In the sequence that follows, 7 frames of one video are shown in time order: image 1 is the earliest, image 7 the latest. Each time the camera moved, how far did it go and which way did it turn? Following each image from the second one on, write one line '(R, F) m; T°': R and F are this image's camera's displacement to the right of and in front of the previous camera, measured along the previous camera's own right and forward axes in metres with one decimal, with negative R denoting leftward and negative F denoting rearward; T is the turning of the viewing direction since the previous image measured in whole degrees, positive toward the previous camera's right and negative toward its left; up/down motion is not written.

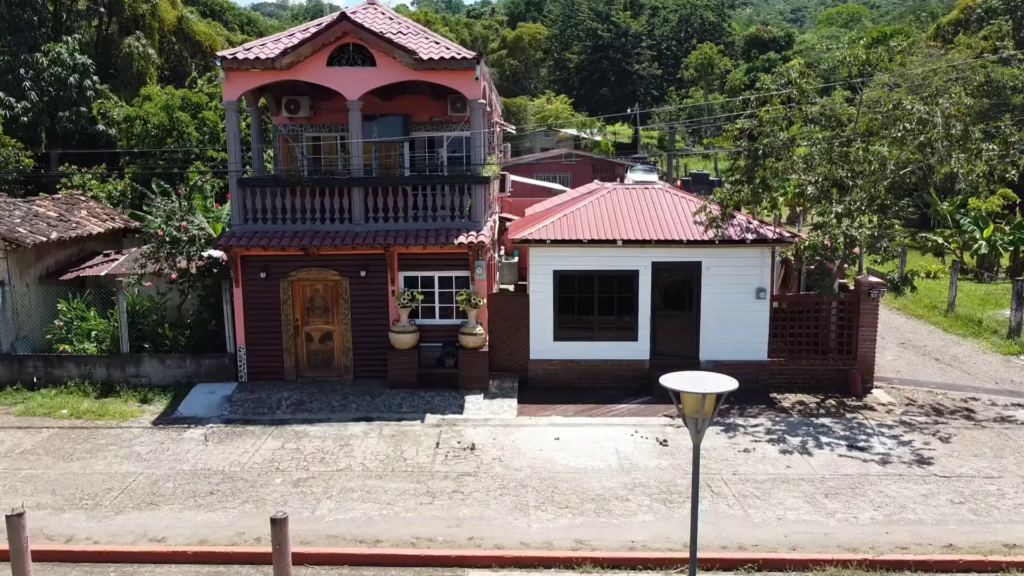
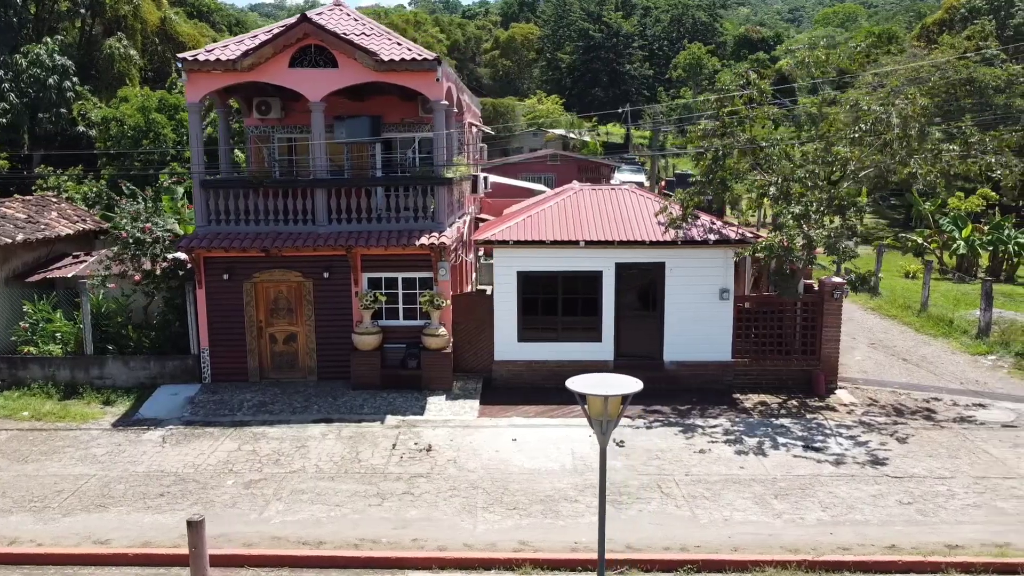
(+0.6, 0.0) m; 0°
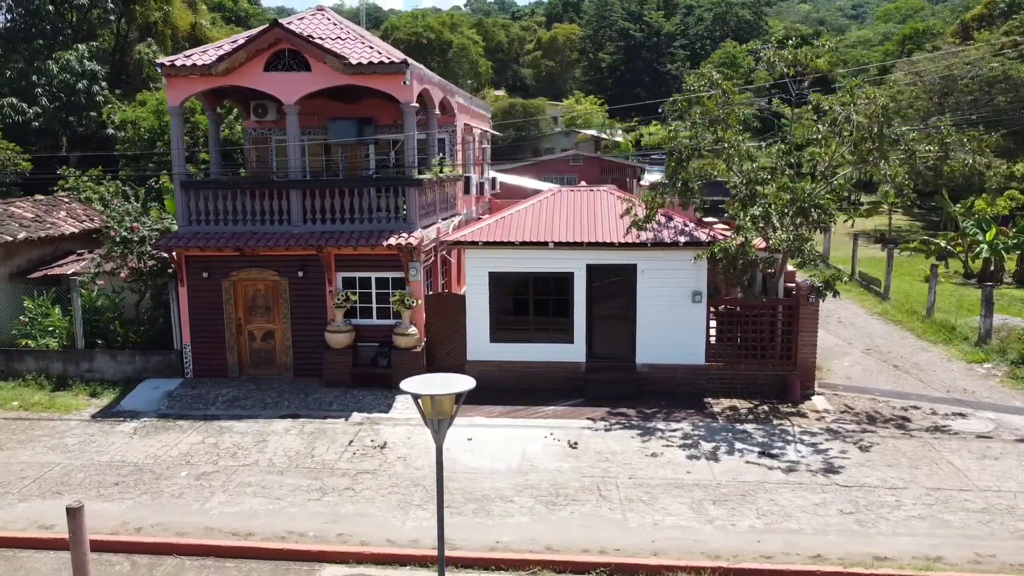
(+1.4, 0.0) m; -4°
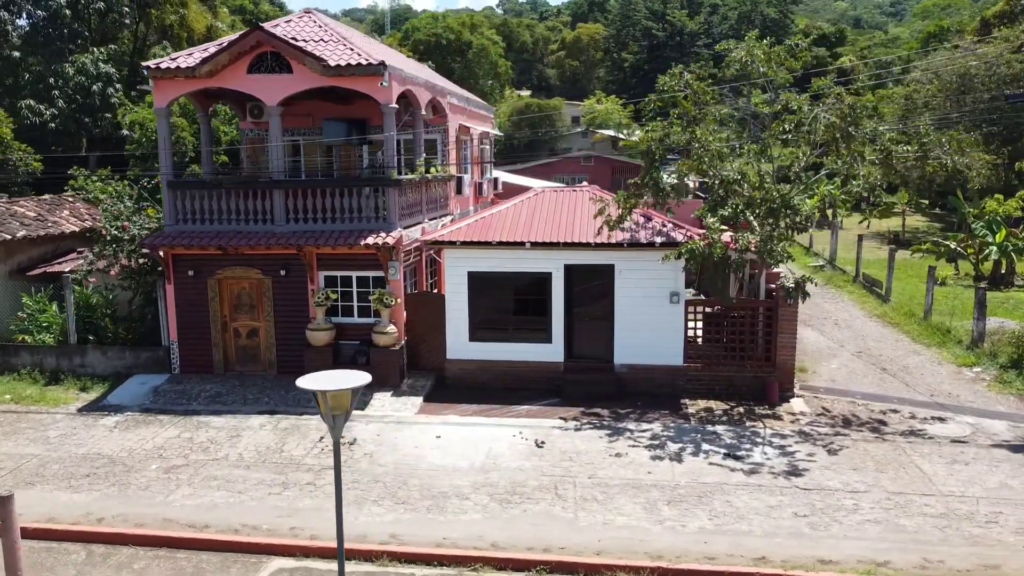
(+0.9, -0.1) m; -2°
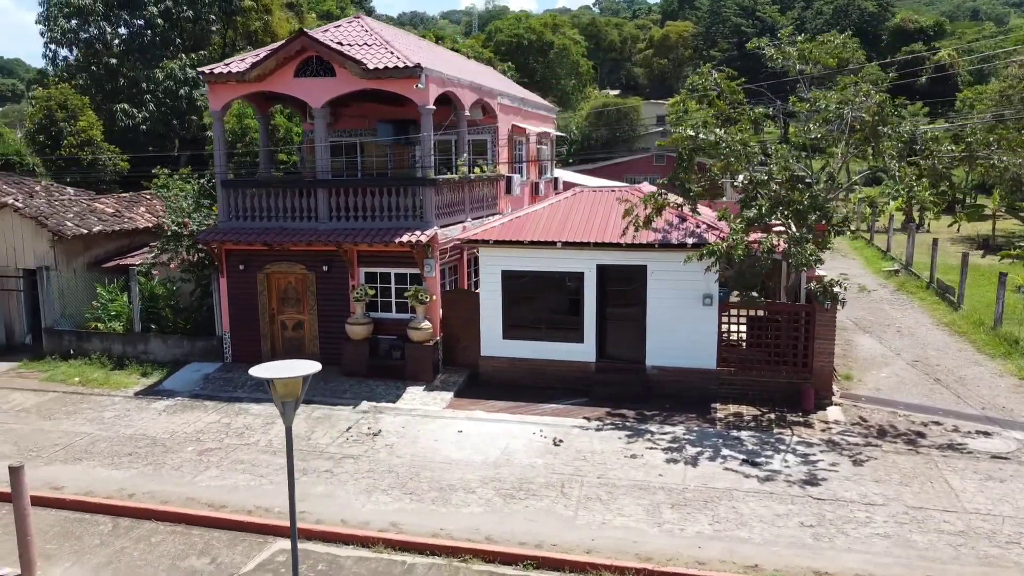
(+1.0, -0.1) m; -7°
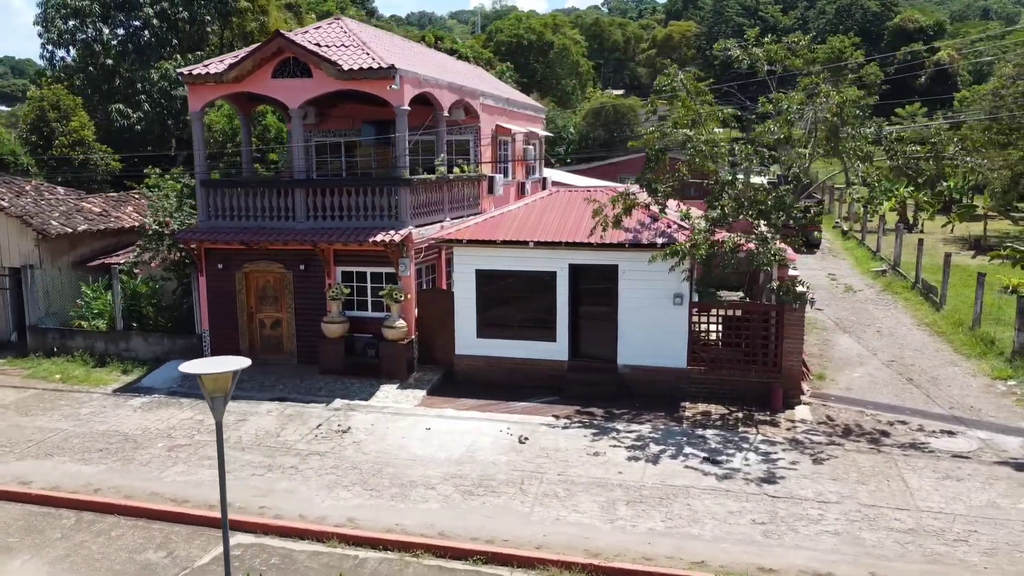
(+0.6, -0.1) m; -1°
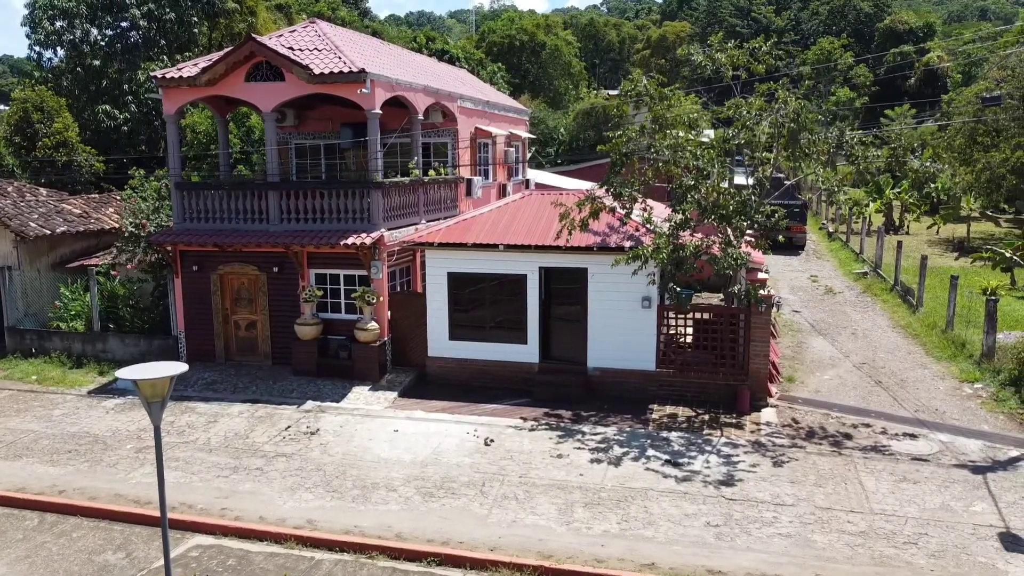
(+0.5, -0.1) m; 0°
